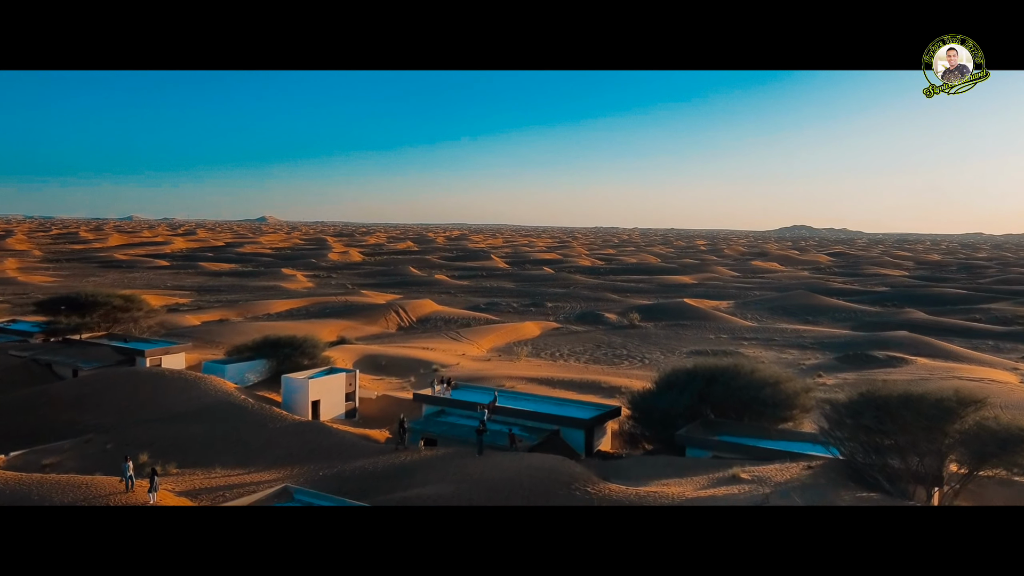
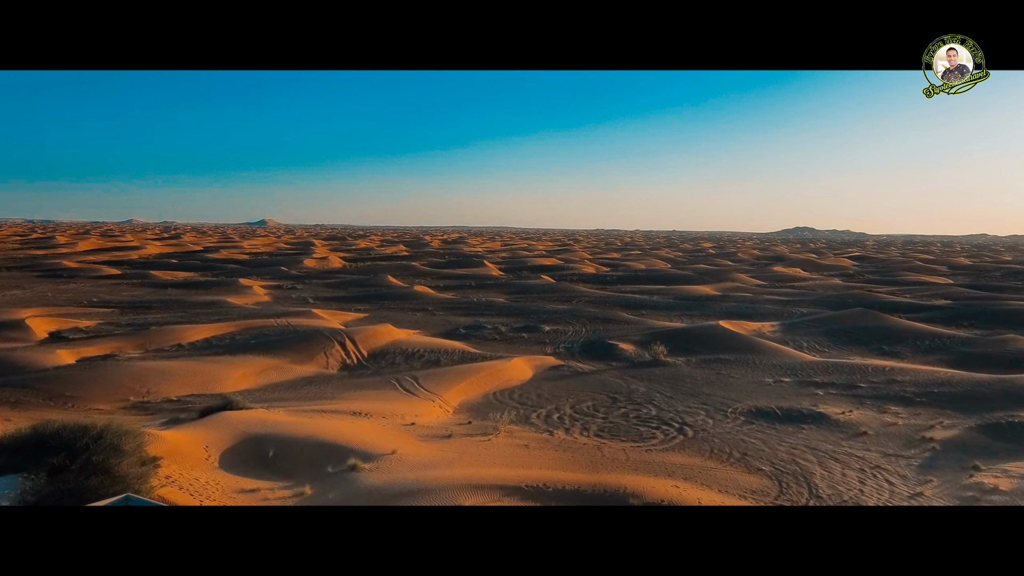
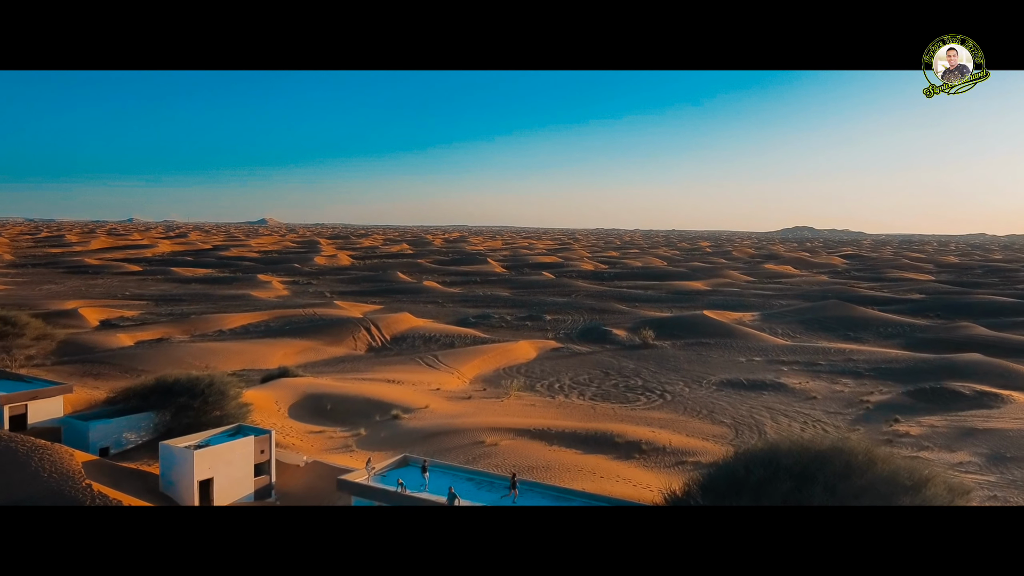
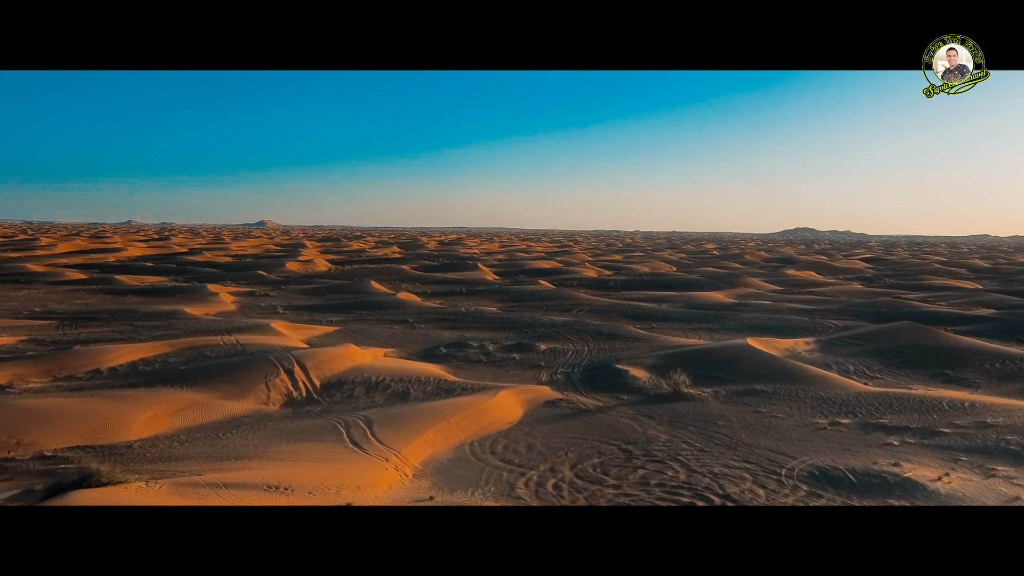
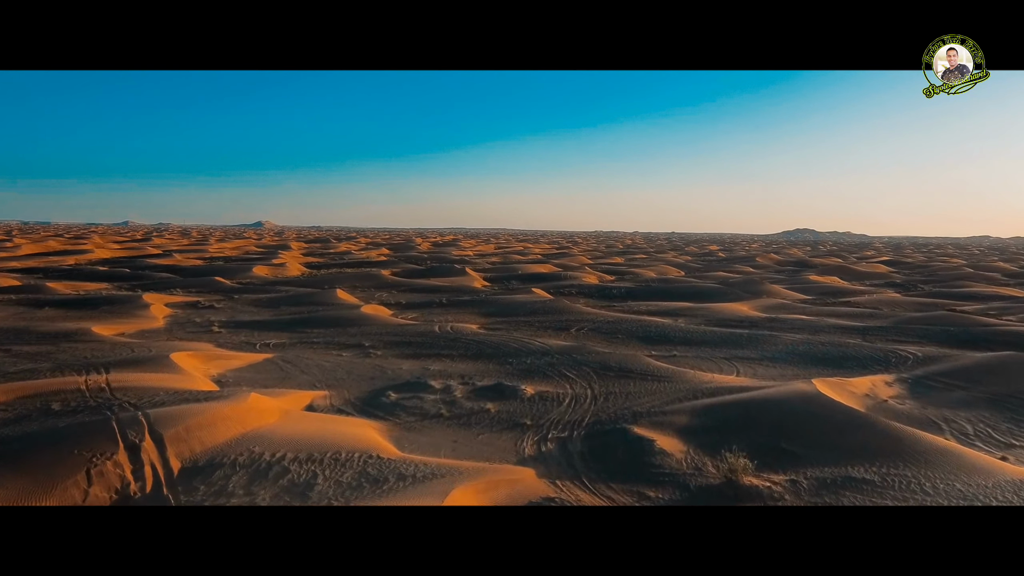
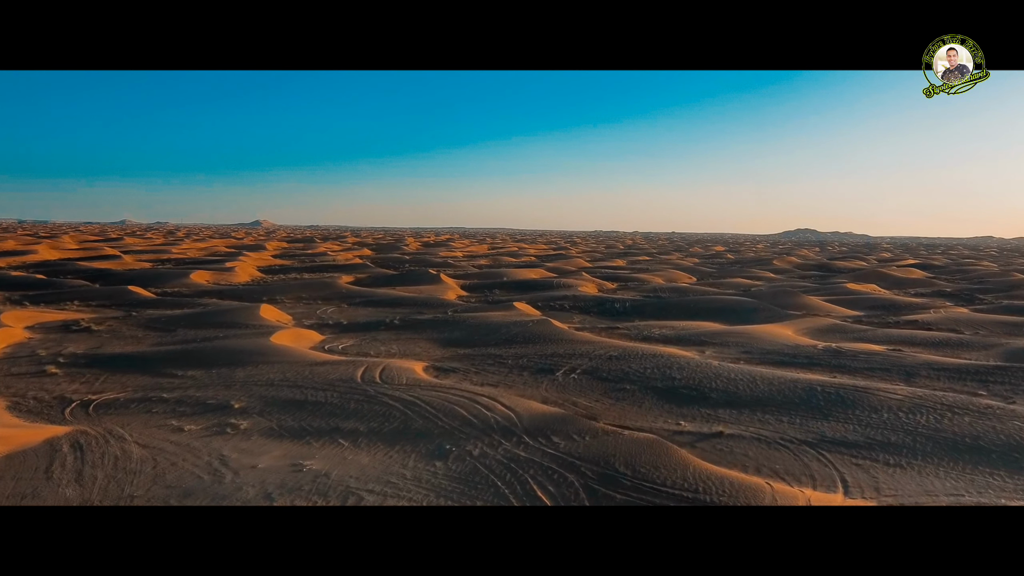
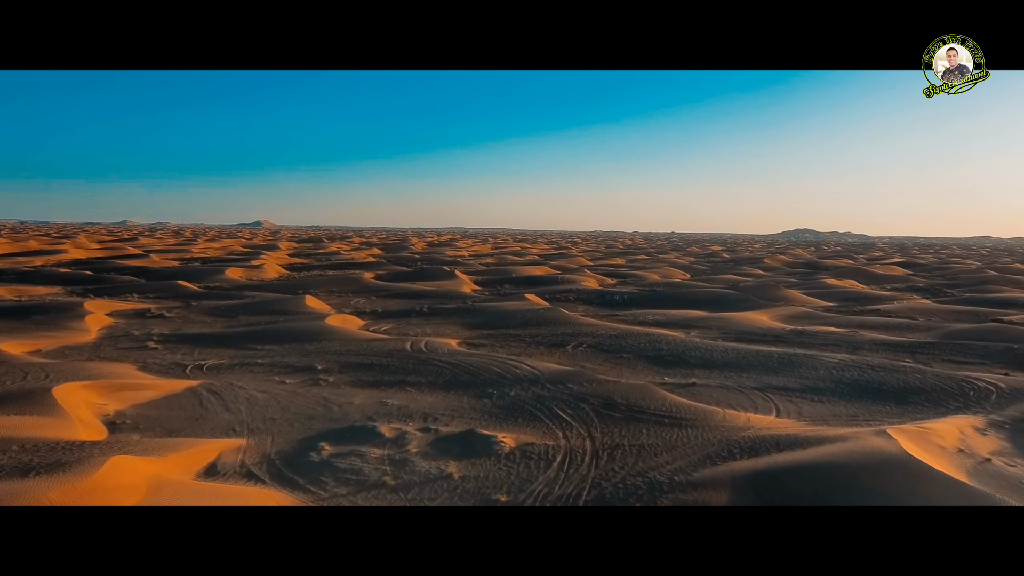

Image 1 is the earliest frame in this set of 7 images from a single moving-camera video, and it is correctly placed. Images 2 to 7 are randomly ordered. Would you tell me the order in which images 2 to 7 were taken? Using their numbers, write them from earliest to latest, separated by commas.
3, 2, 4, 5, 7, 6
